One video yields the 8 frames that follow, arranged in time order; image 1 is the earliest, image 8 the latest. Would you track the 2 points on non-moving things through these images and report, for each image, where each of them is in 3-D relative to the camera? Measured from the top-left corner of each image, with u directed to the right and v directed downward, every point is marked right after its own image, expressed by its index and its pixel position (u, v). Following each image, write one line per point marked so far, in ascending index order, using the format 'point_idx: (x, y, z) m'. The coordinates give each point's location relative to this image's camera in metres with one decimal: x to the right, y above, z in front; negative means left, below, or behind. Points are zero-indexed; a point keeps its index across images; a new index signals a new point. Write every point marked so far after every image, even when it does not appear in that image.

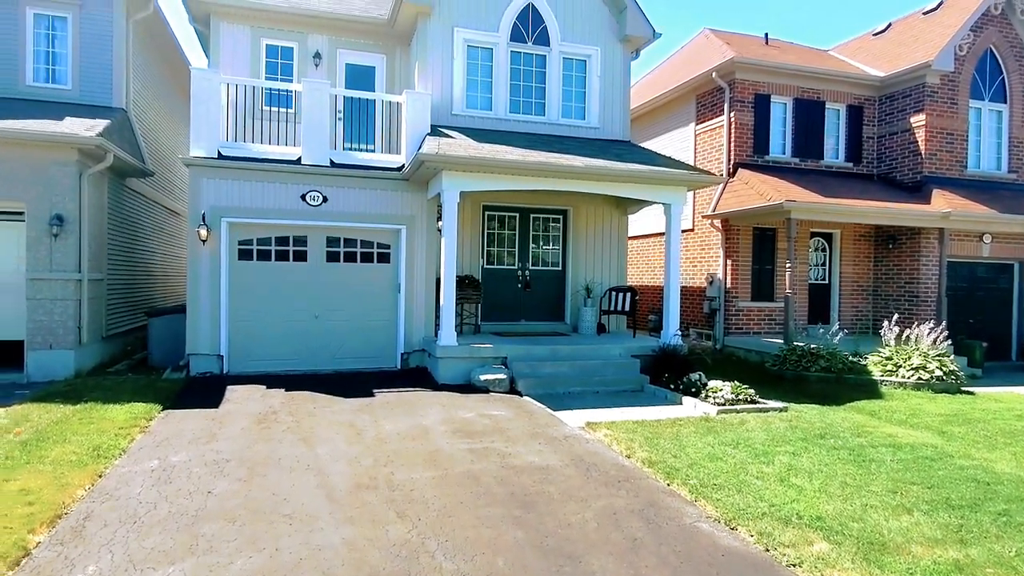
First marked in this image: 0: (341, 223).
0: (-2.7, +1.0, +9.4) m
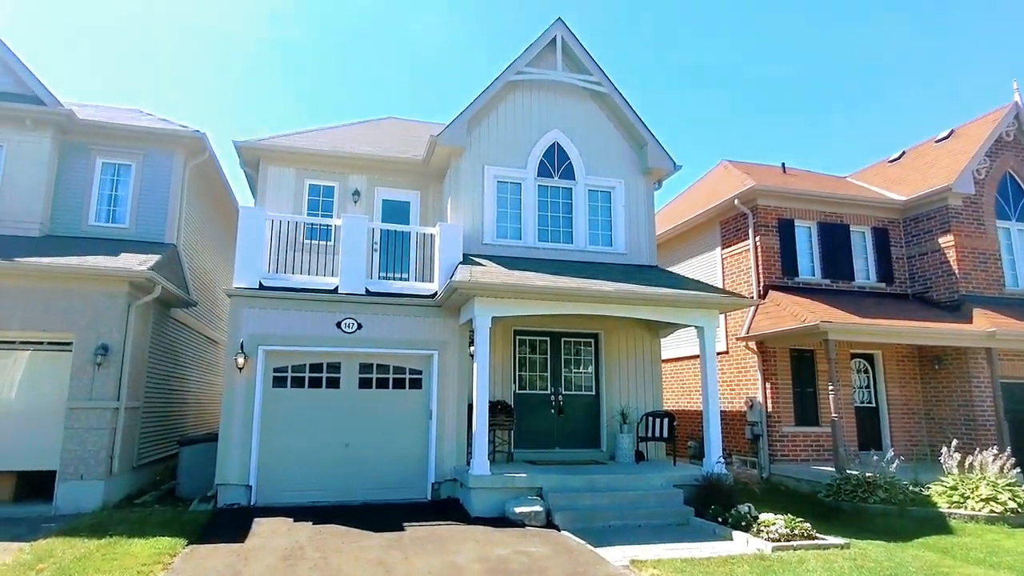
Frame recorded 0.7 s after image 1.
0: (-2.2, -1.0, +9.5) m
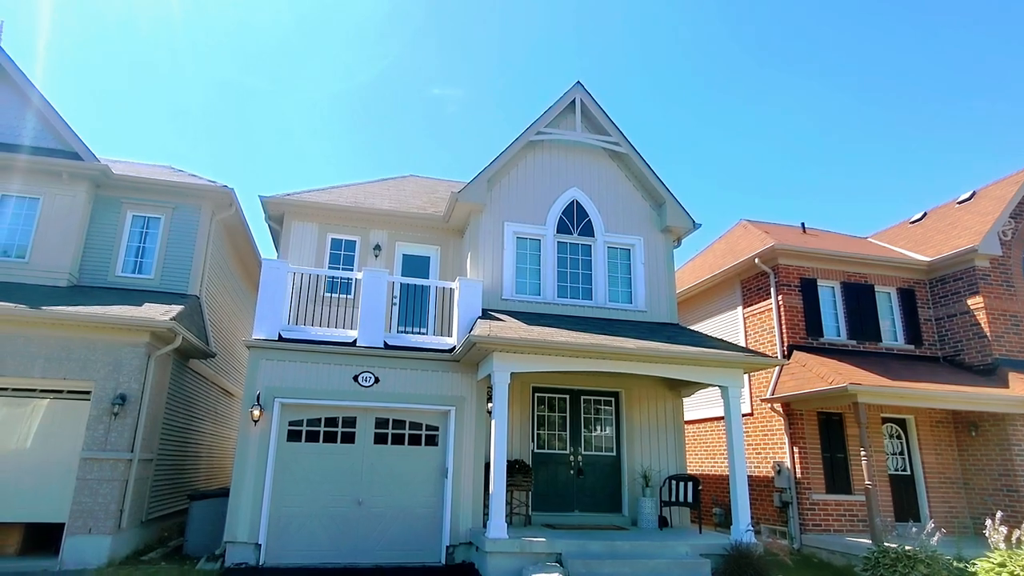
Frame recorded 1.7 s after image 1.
0: (-1.9, -1.8, +9.3) m
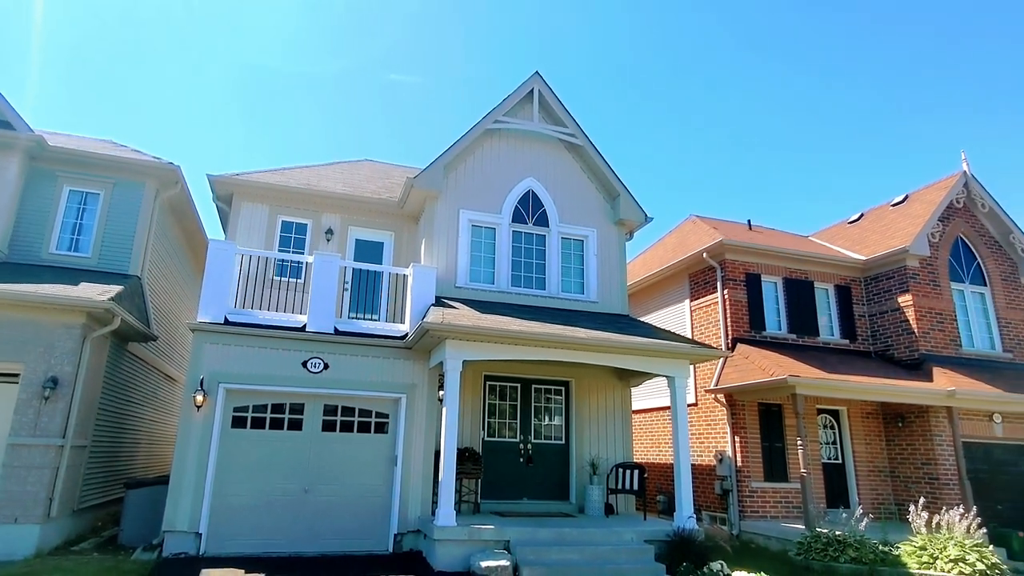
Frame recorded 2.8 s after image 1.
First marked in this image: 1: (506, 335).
0: (-2.6, -1.6, +9.2) m
1: (-0.1, -0.7, +8.6) m
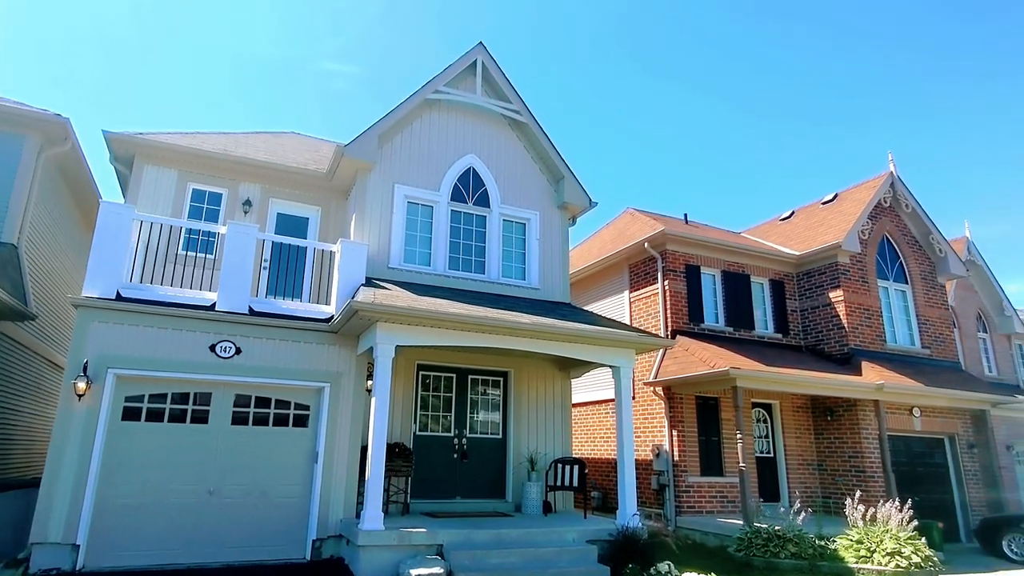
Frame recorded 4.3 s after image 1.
0: (-3.5, -1.2, +8.1) m
1: (-0.9, -0.4, +7.8) m
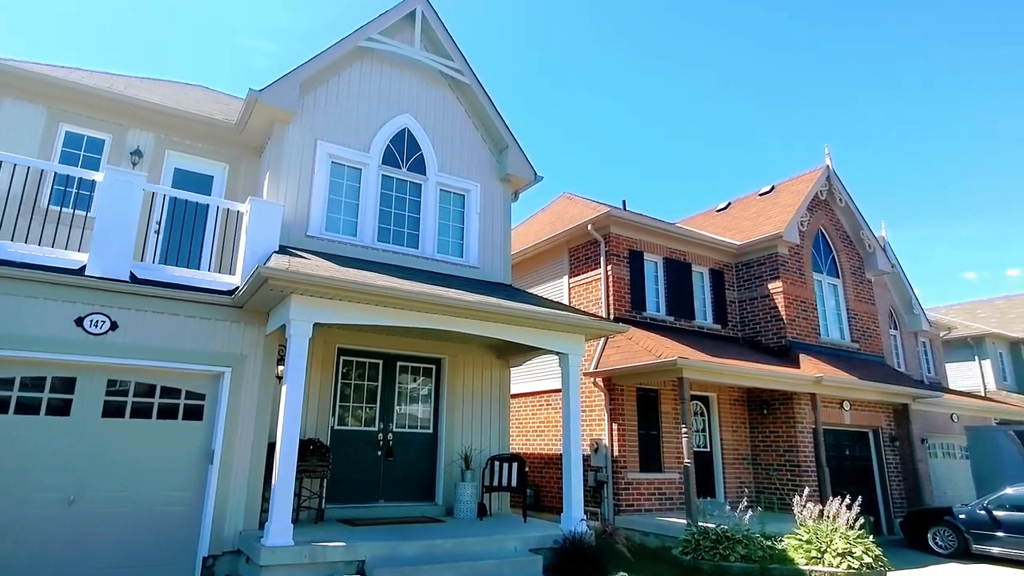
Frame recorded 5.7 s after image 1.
0: (-4.2, -0.8, +6.6) m
1: (-1.6, -0.1, +6.7) m
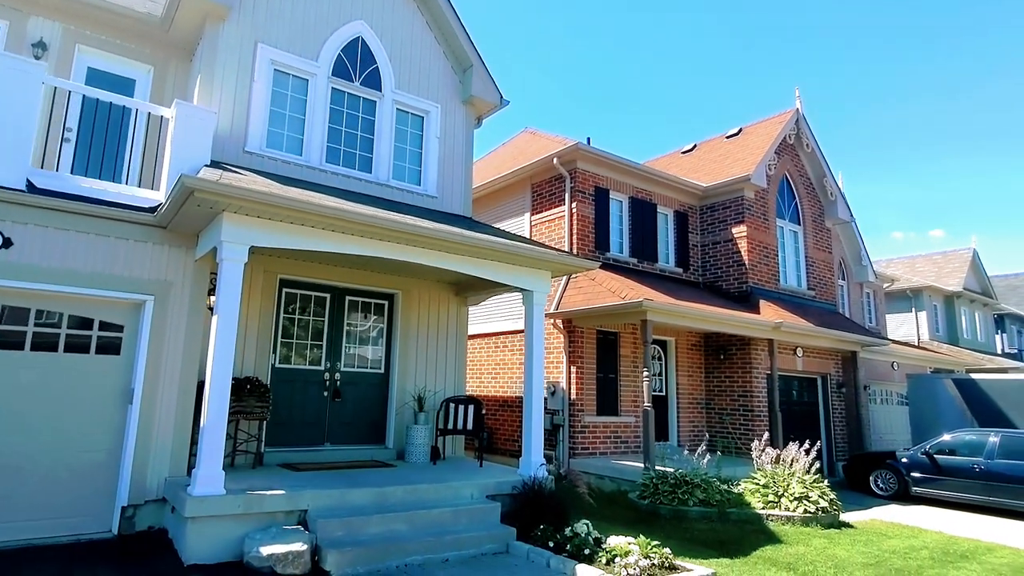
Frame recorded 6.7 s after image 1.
0: (-4.6, 0.0, +5.7) m
1: (-1.9, +0.7, +5.9) m
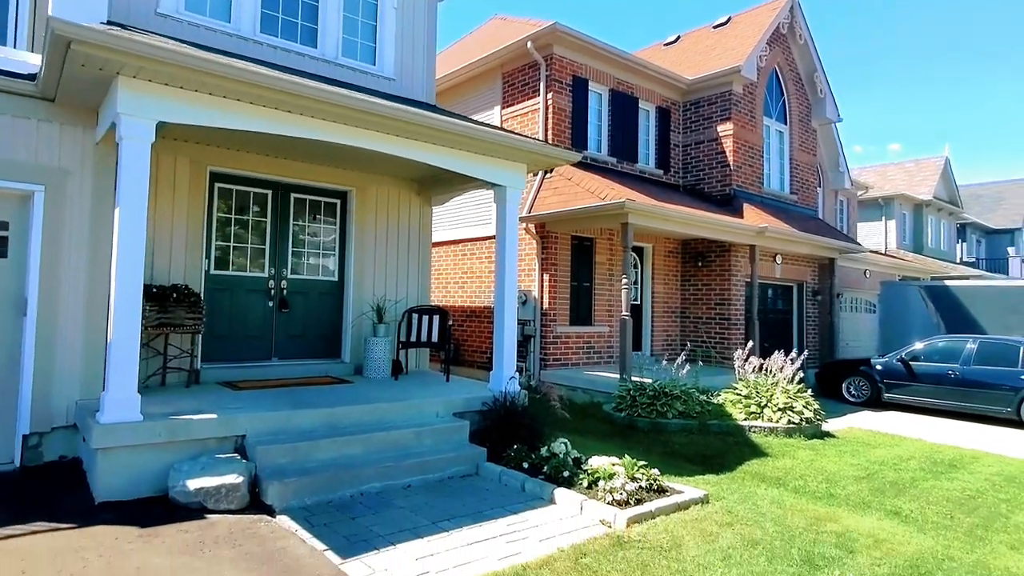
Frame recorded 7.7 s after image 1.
0: (-4.8, +0.9, +4.5) m
1: (-2.2, +1.6, +4.8) m
